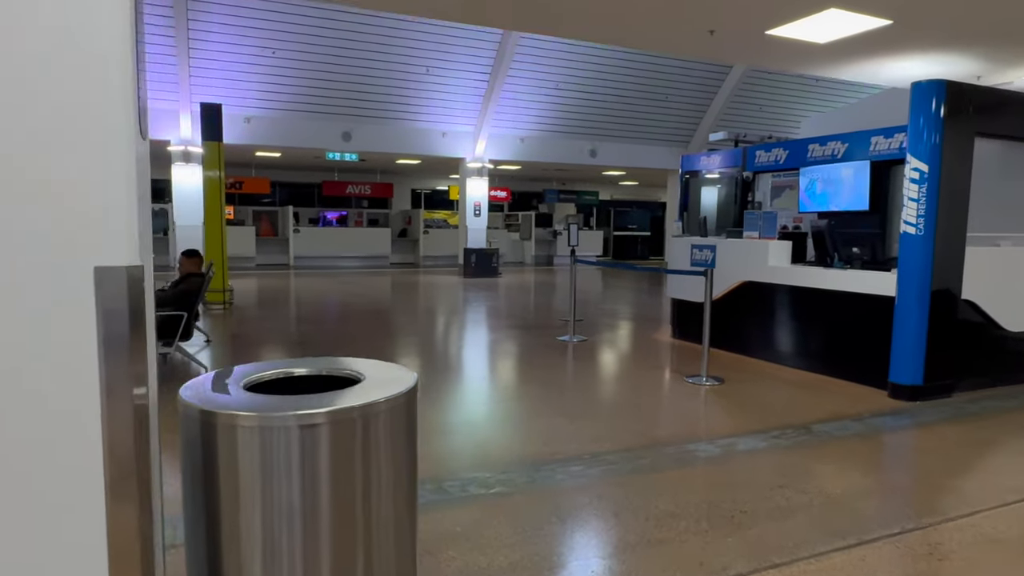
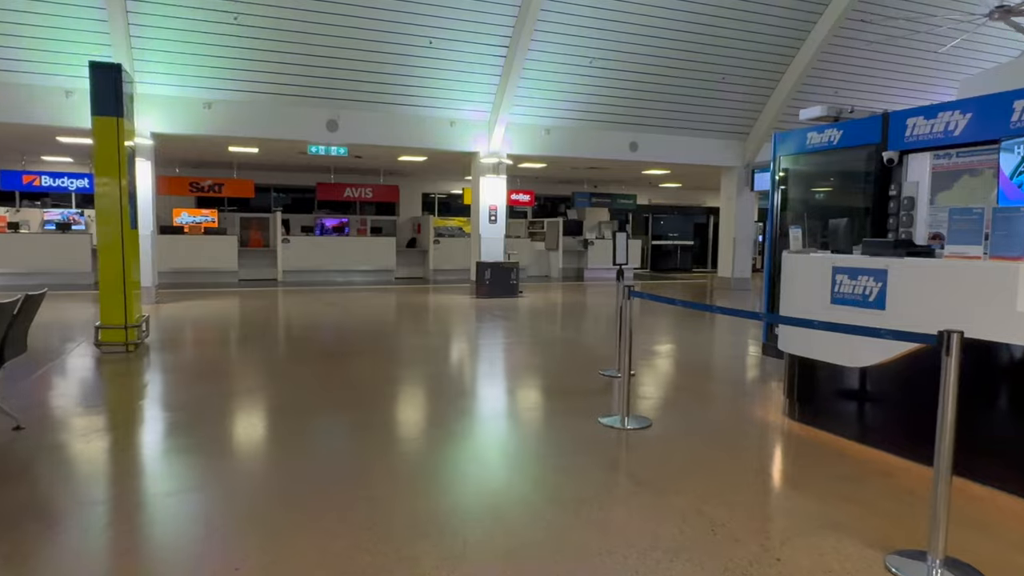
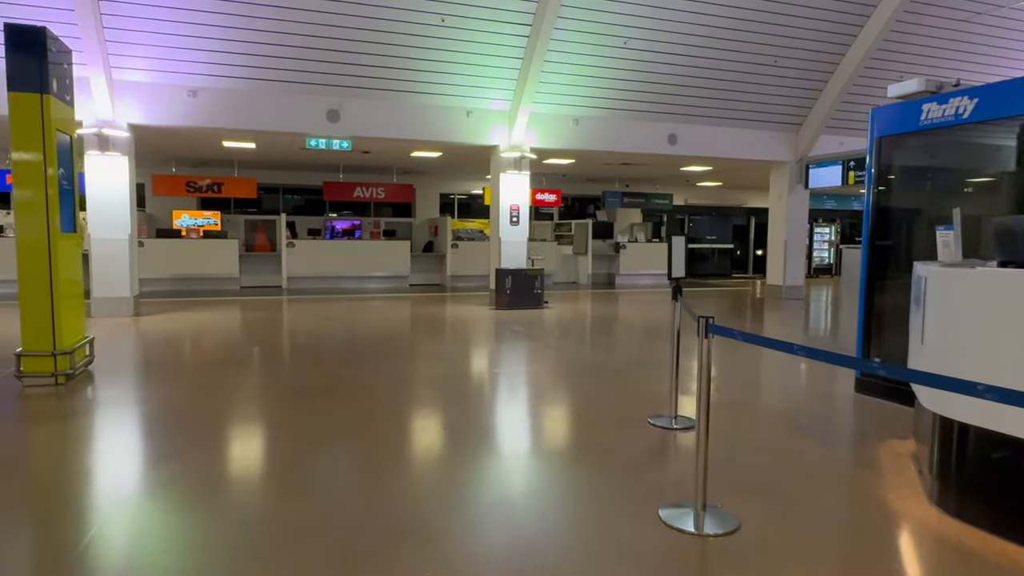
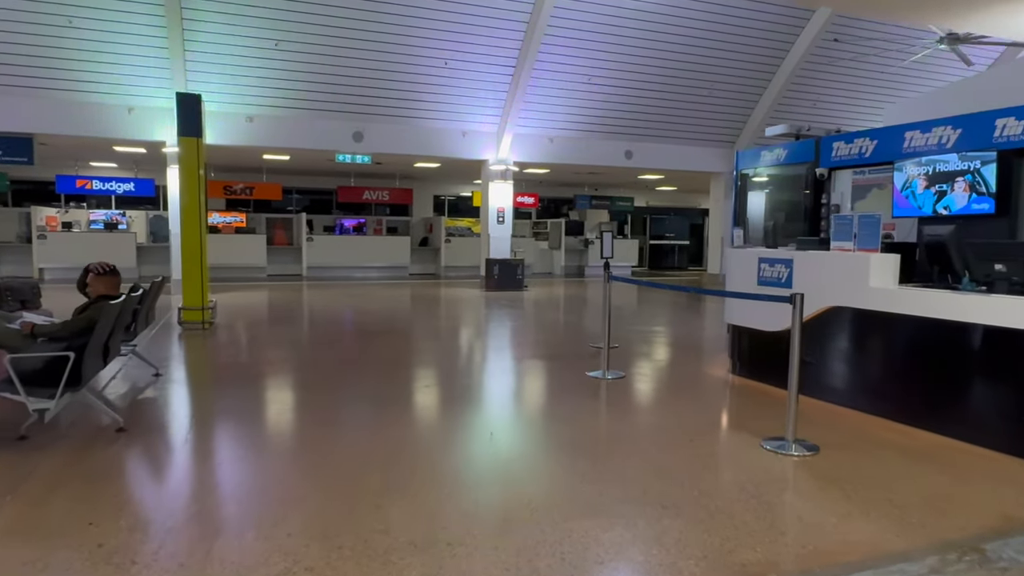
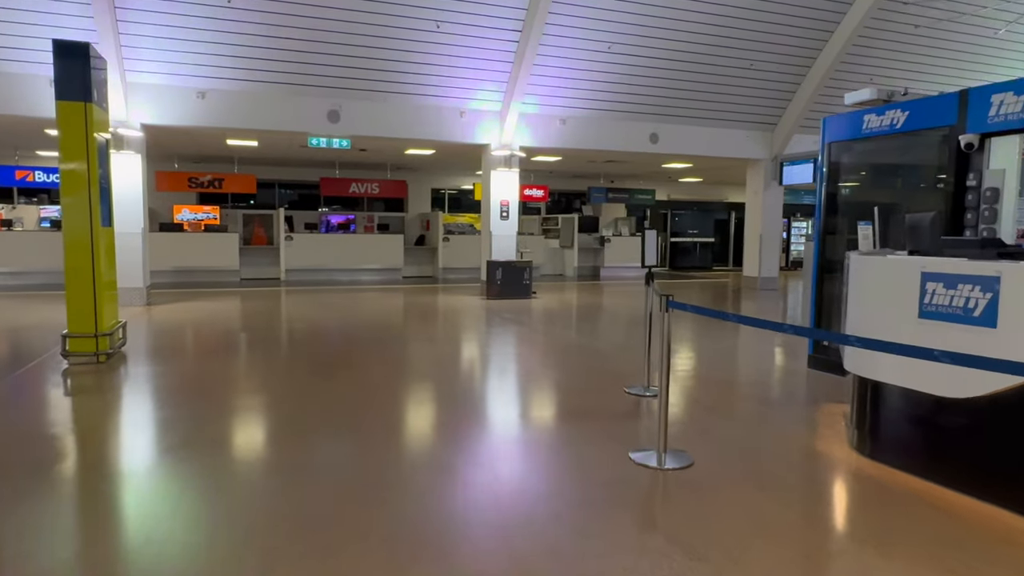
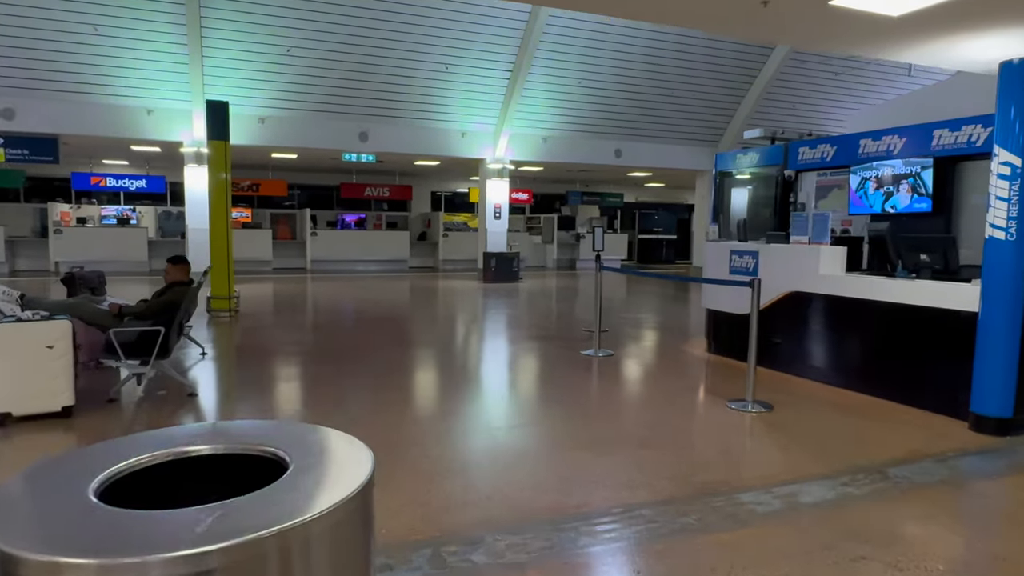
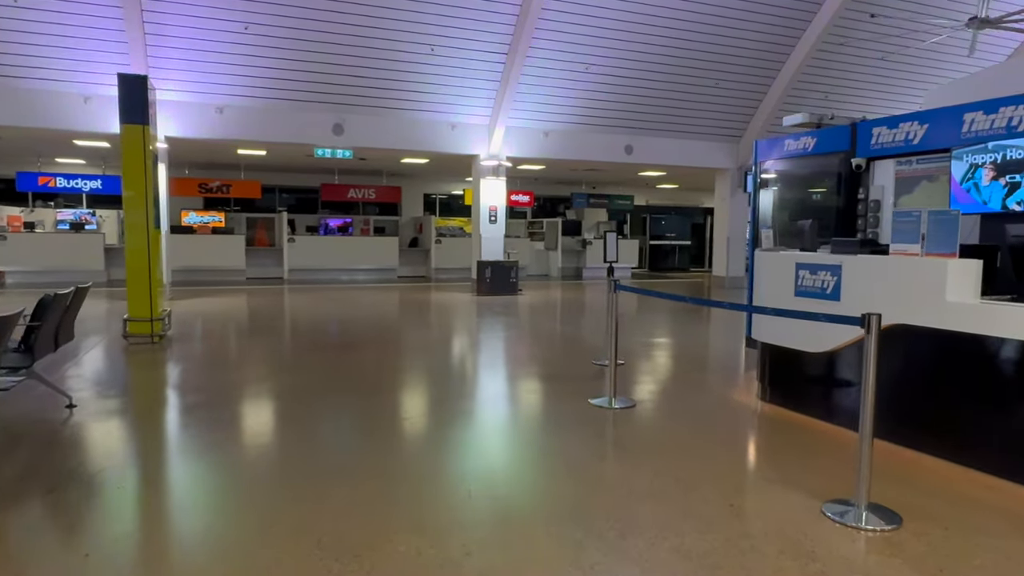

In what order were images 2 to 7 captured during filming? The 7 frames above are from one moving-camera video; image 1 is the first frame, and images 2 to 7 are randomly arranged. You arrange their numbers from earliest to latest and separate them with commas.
6, 4, 7, 2, 5, 3
